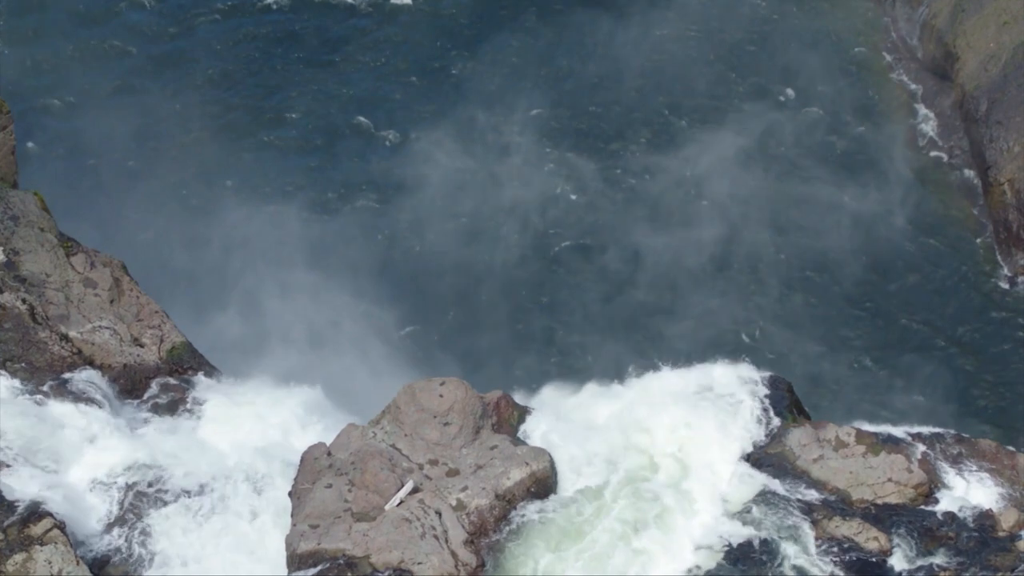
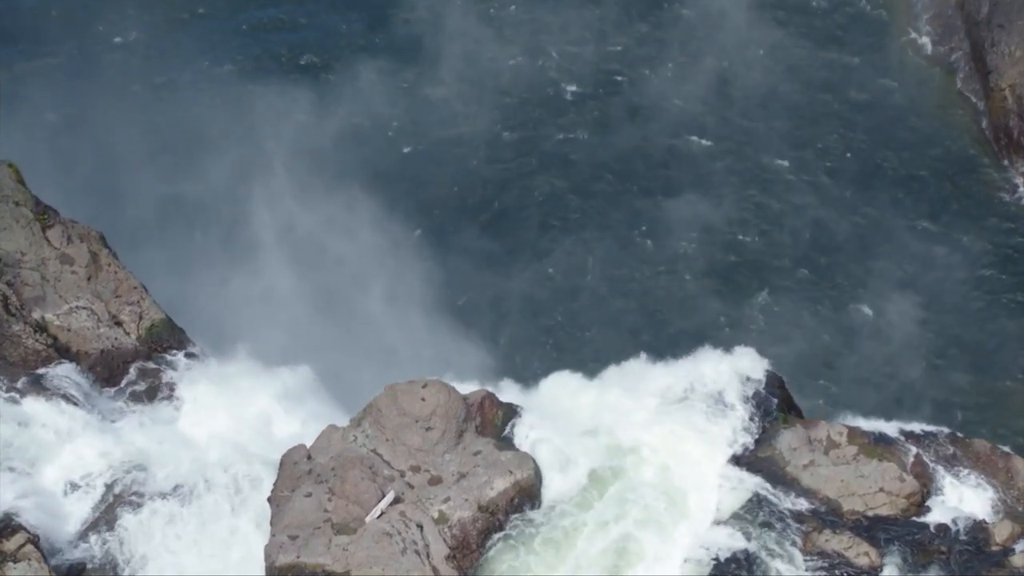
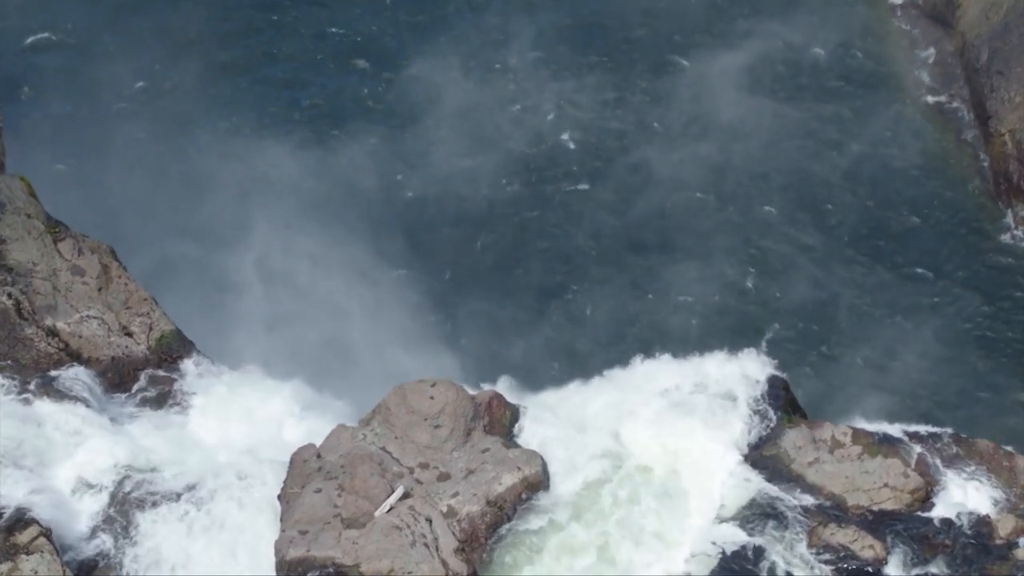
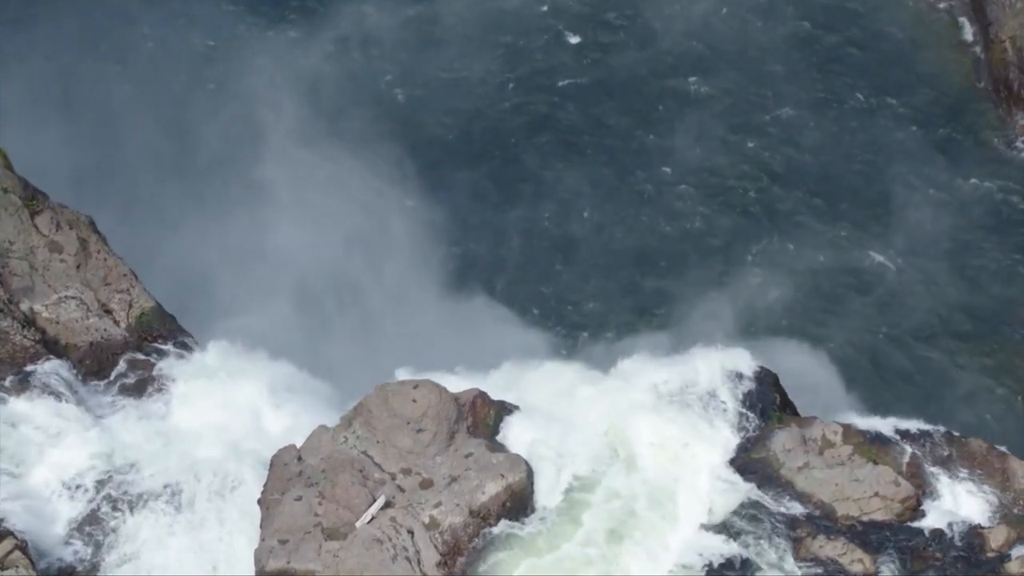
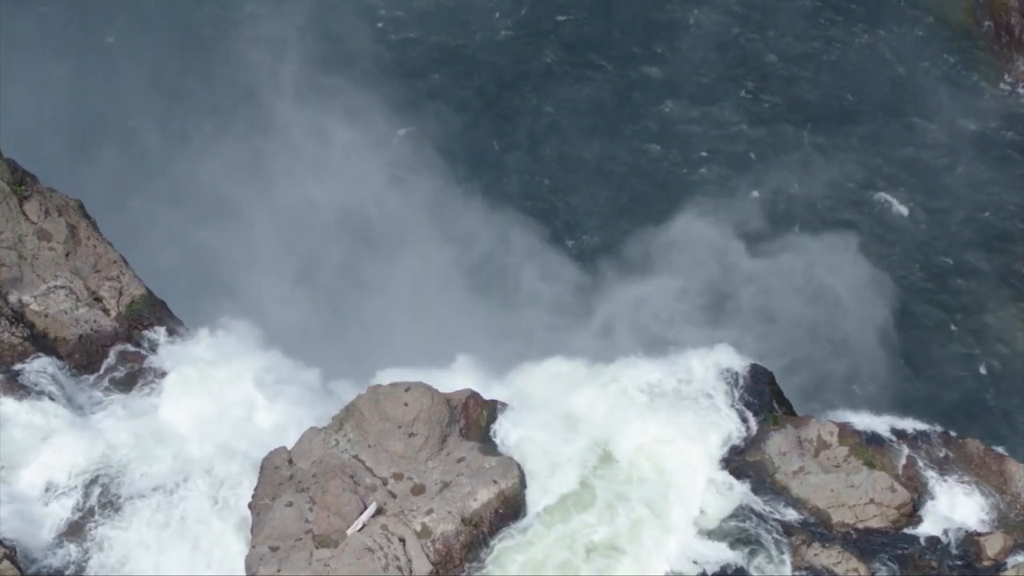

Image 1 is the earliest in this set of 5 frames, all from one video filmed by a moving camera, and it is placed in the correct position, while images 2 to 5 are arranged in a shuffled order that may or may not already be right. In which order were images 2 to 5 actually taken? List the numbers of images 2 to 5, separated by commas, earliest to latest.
3, 2, 4, 5
